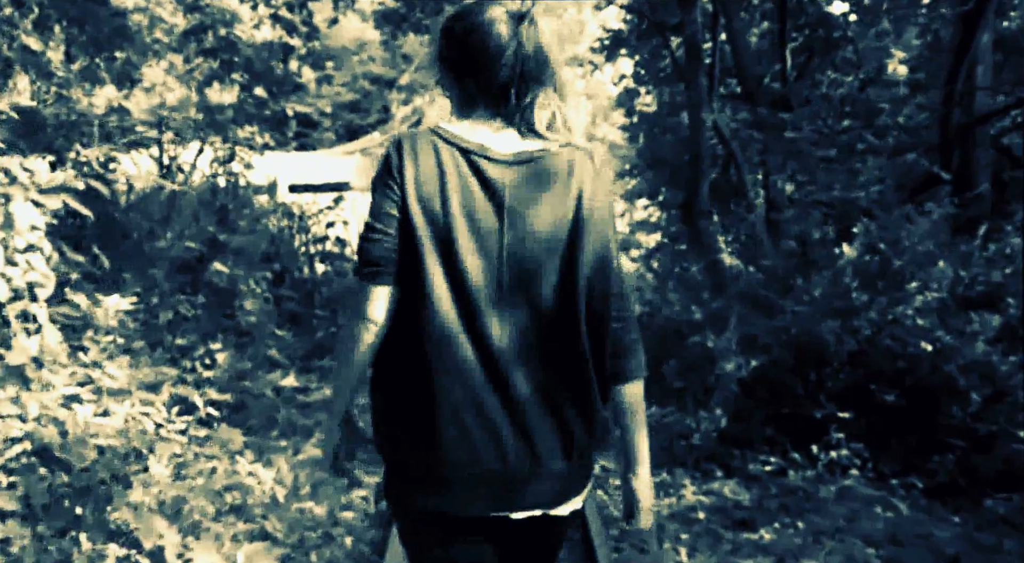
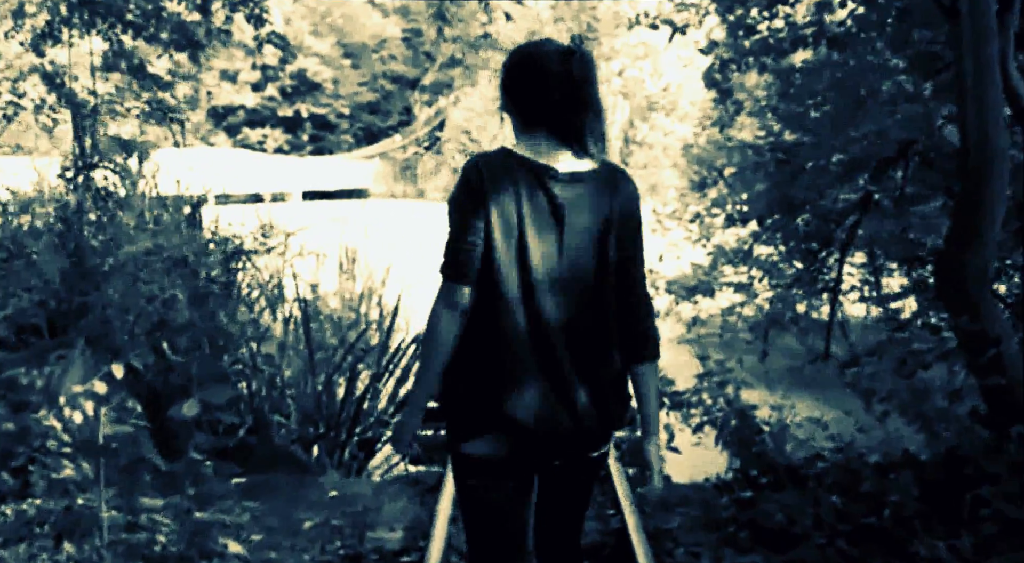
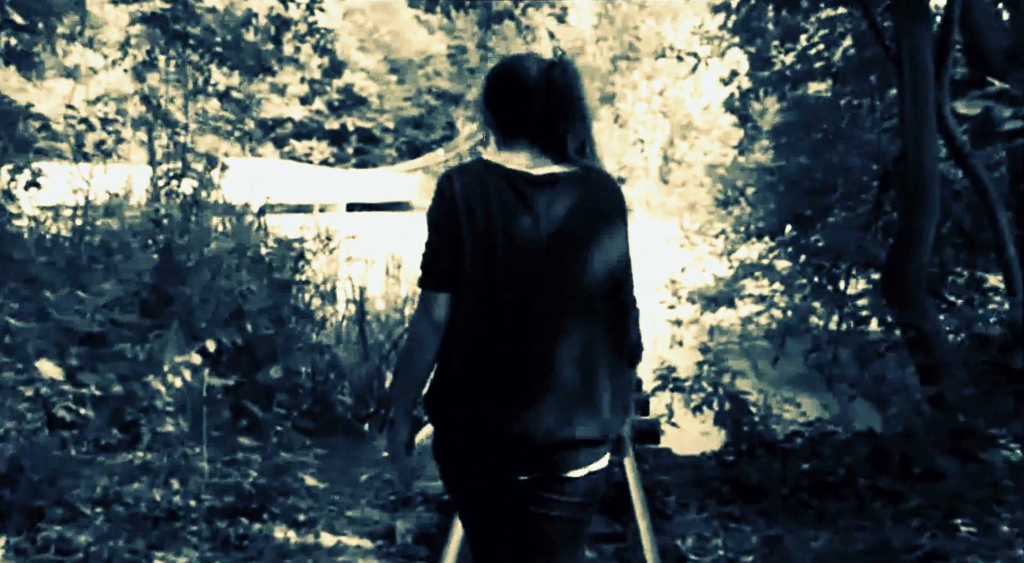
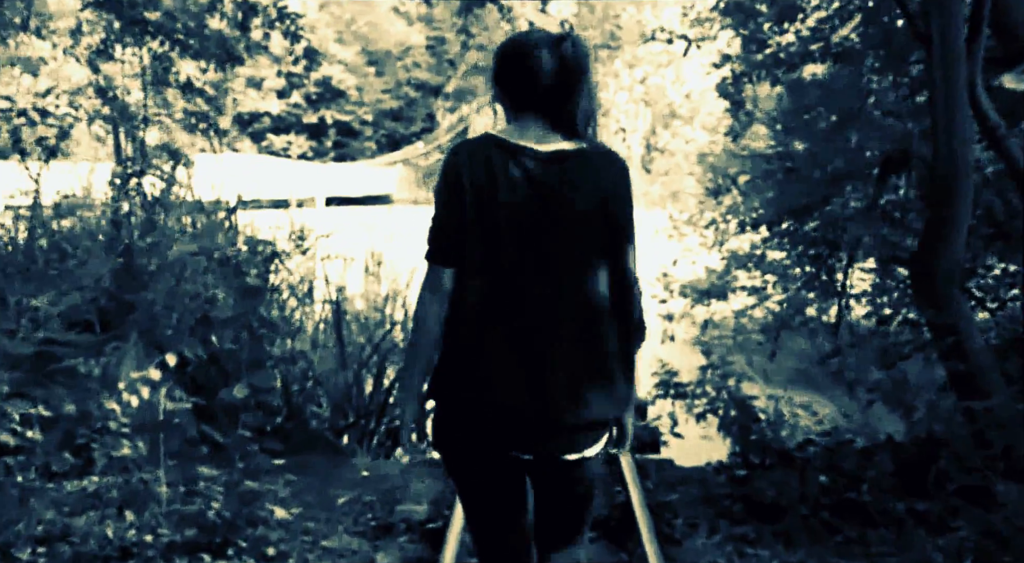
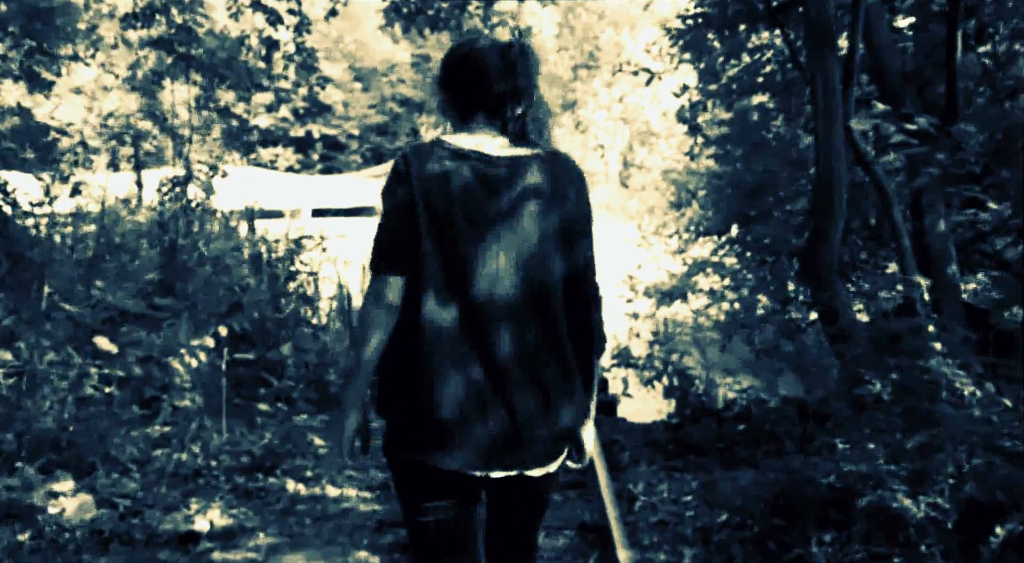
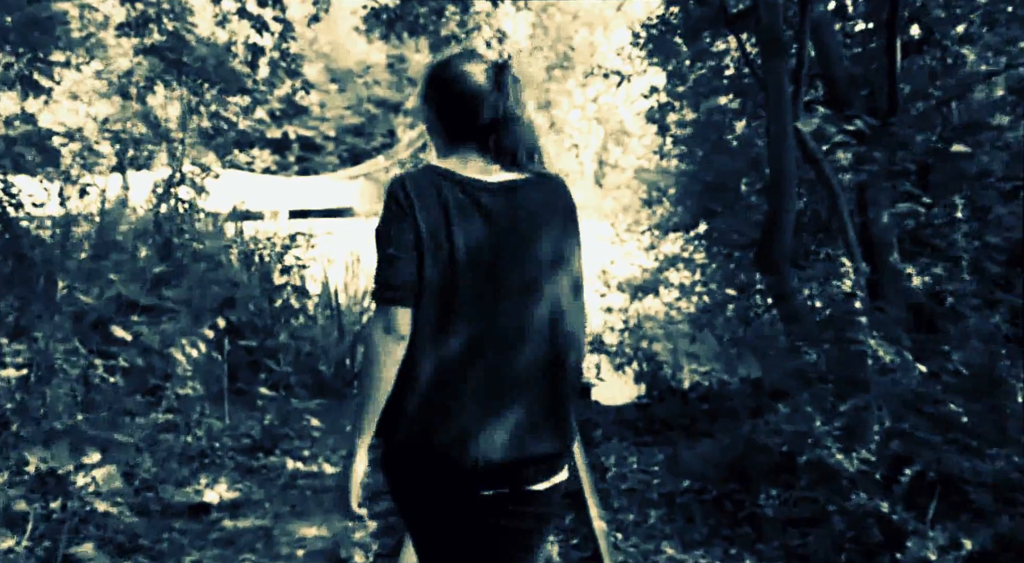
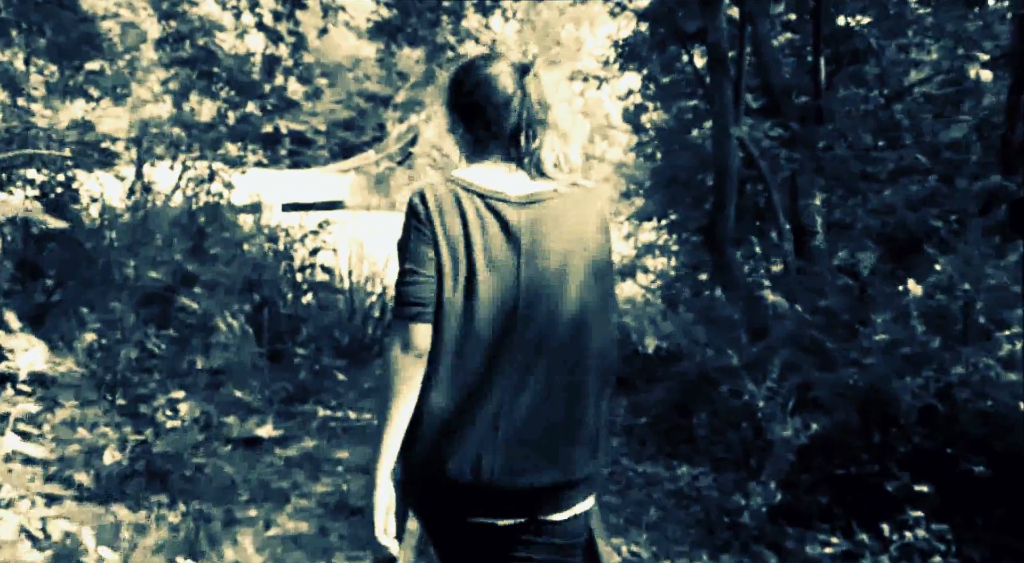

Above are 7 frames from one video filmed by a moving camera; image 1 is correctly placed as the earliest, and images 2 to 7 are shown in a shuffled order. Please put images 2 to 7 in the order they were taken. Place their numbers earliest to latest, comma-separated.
7, 6, 5, 3, 4, 2
